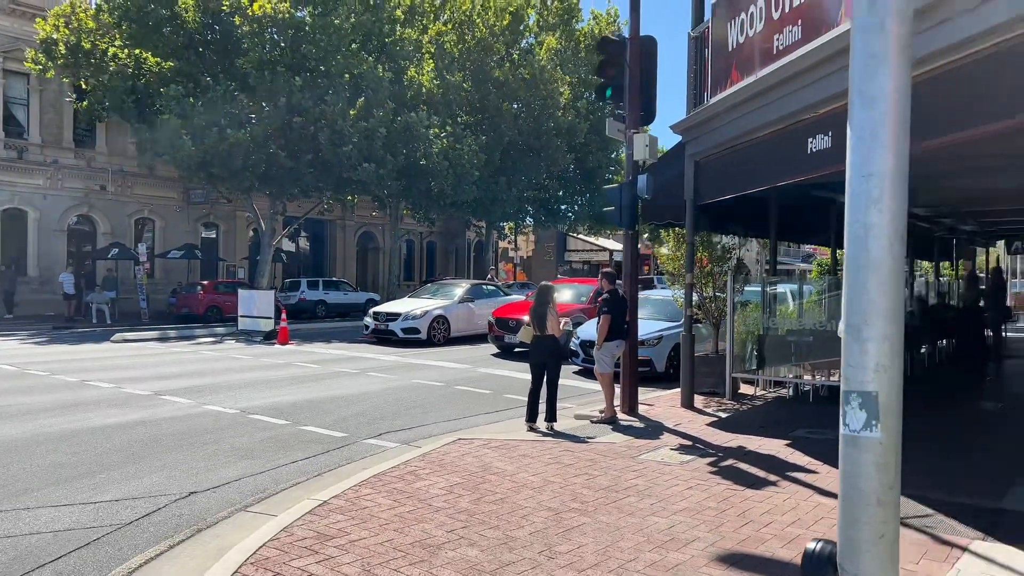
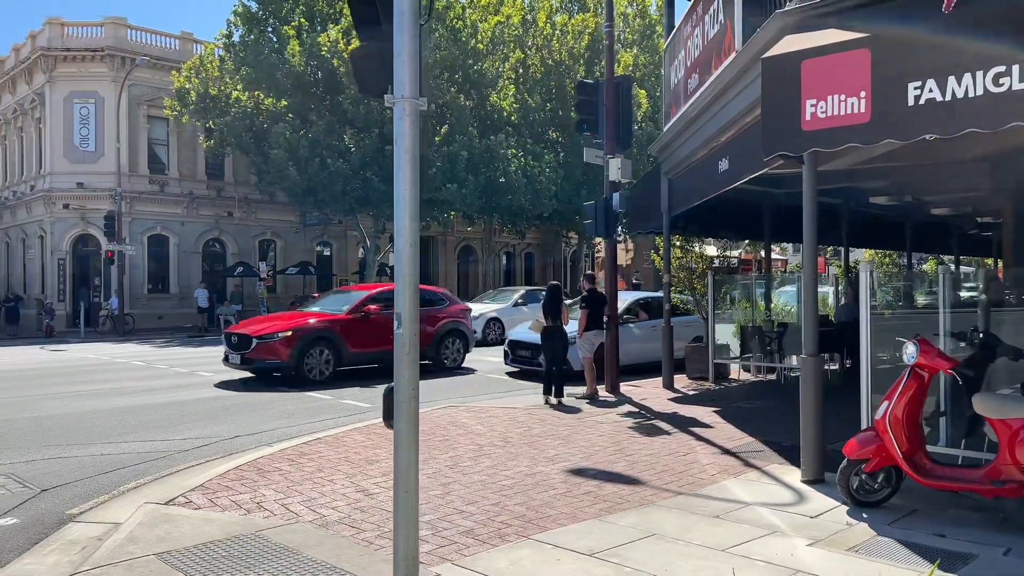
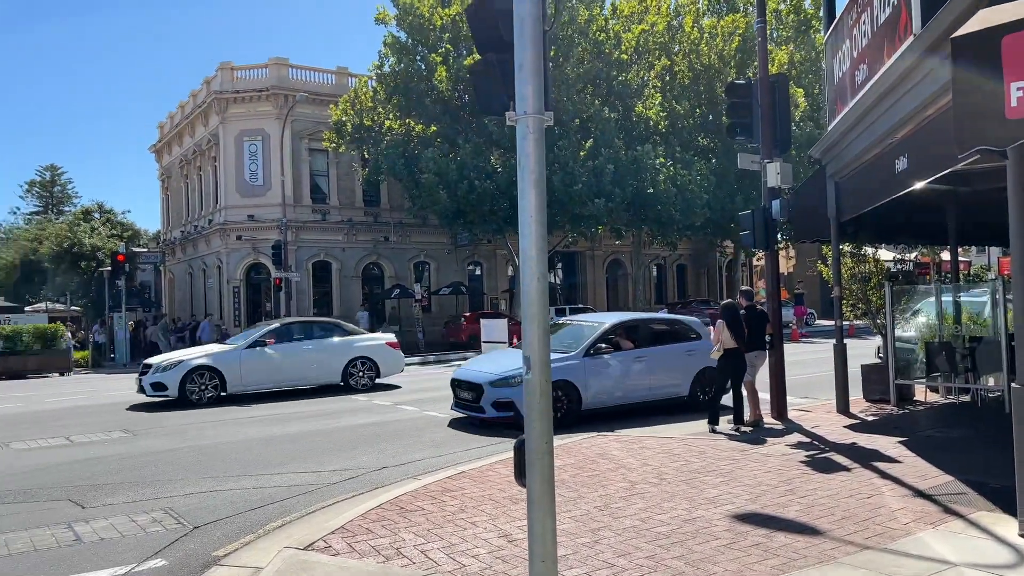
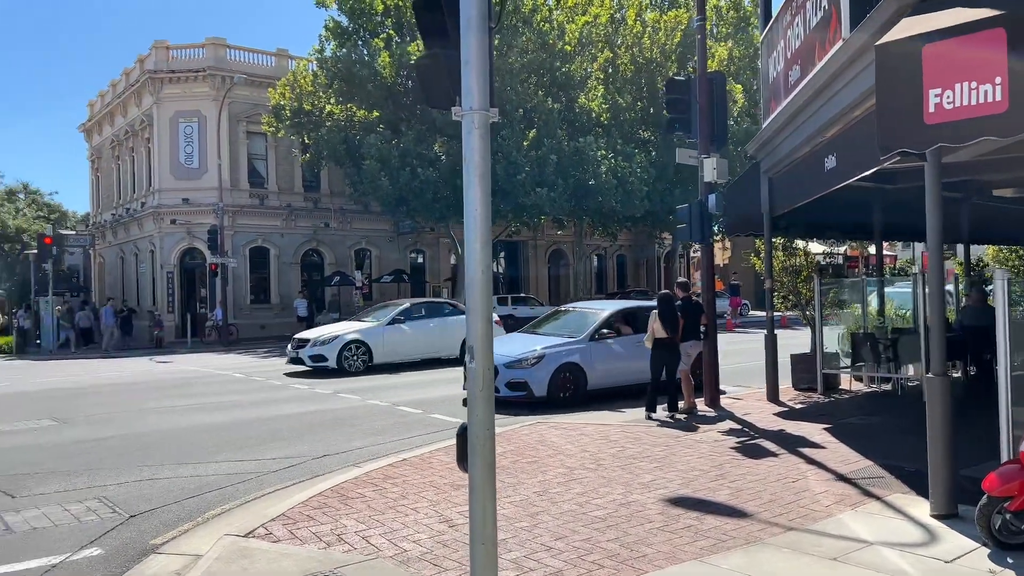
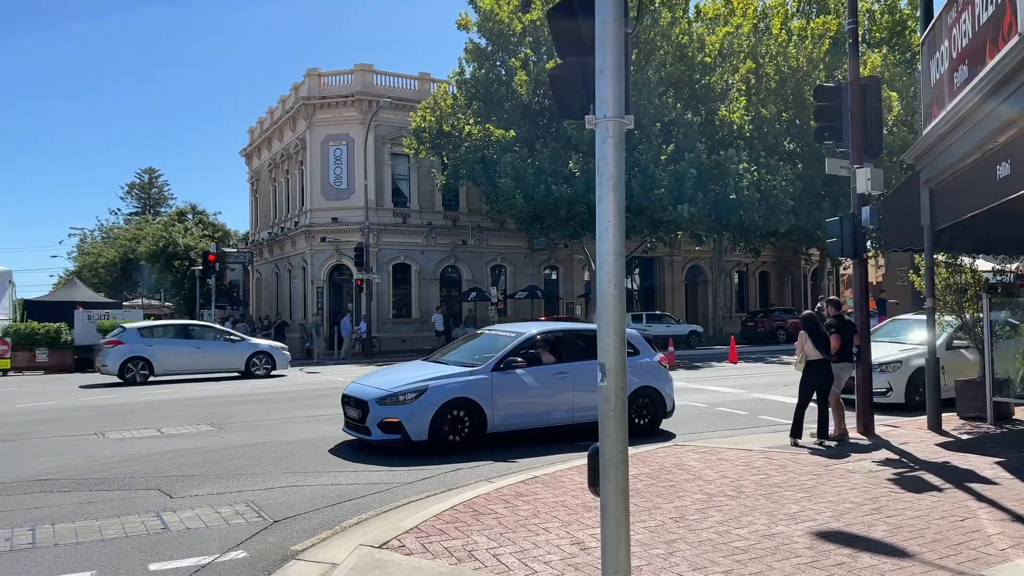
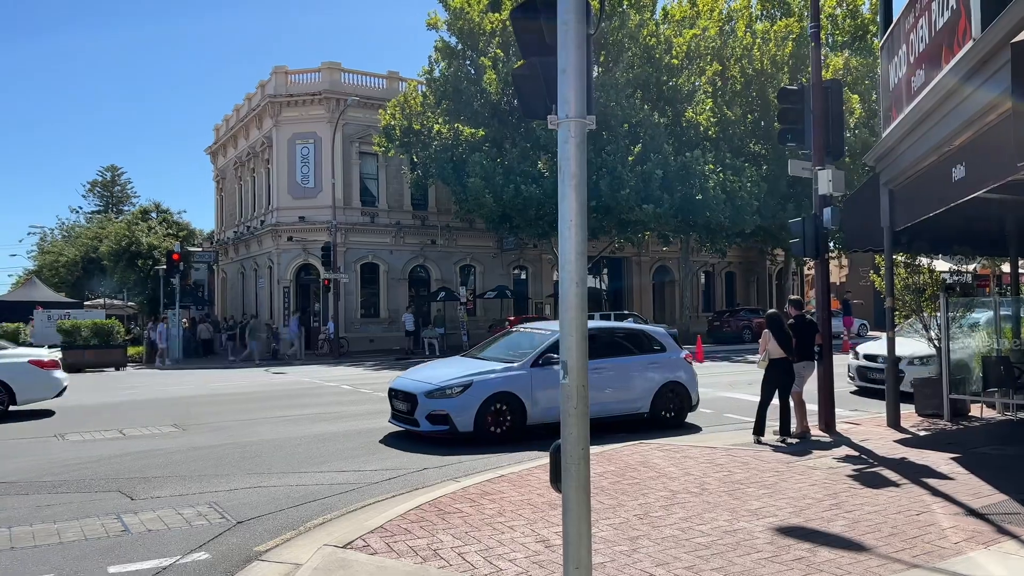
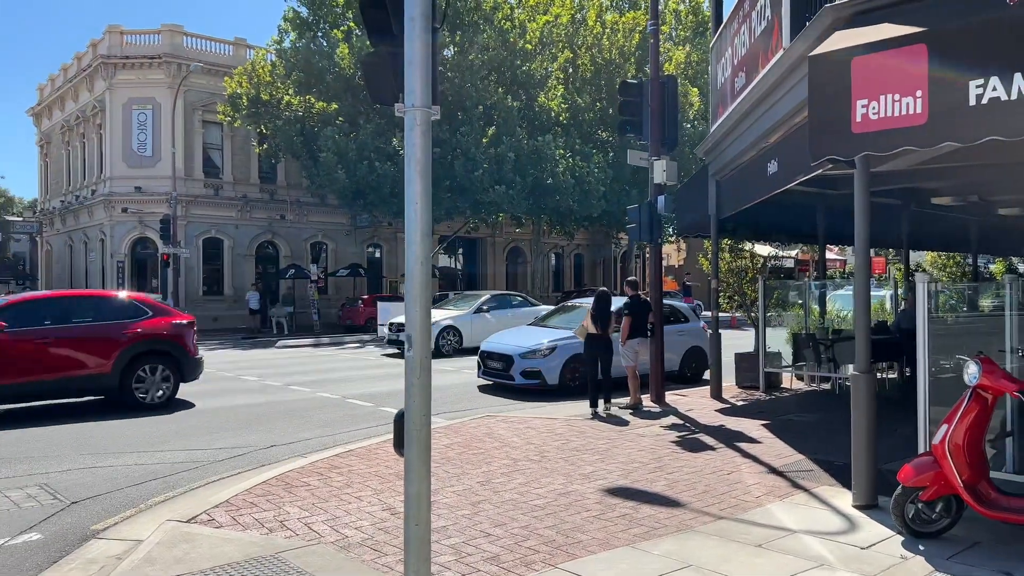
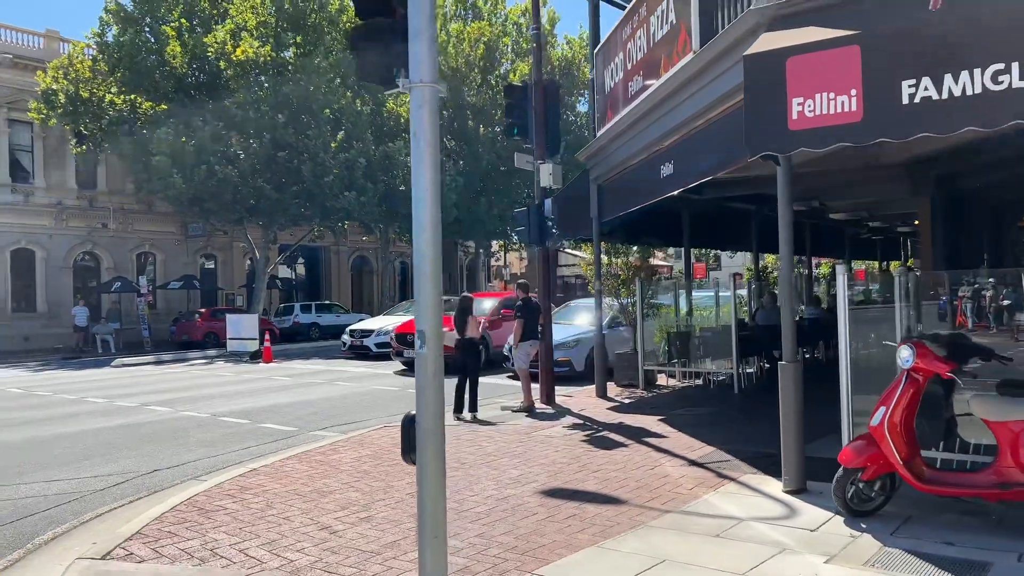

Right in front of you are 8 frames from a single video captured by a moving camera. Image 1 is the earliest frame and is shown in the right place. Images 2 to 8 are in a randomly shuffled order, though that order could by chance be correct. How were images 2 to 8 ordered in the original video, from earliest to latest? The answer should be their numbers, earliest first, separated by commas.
8, 2, 7, 4, 3, 6, 5
